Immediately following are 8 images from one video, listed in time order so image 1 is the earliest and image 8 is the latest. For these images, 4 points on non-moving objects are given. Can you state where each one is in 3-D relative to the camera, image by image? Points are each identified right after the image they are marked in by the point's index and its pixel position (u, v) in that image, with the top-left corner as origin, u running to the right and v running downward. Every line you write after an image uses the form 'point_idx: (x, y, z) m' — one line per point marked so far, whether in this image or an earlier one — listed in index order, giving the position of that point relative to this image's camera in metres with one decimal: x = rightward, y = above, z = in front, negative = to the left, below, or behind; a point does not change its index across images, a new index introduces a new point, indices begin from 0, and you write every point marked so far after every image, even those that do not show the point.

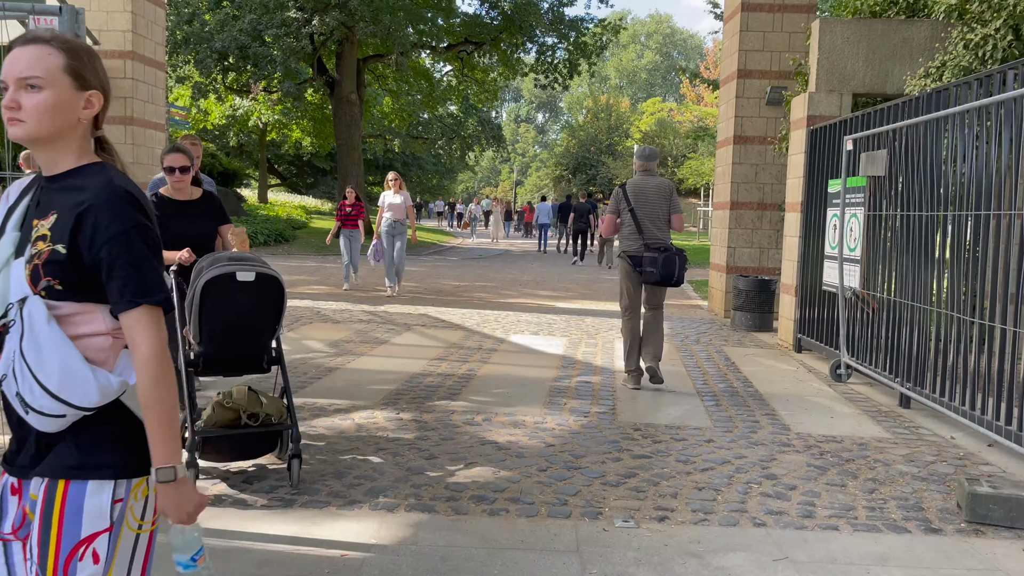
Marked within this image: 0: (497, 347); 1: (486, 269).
0: (-0.2, -0.6, +8.6) m
1: (-0.6, +0.5, +19.5) m
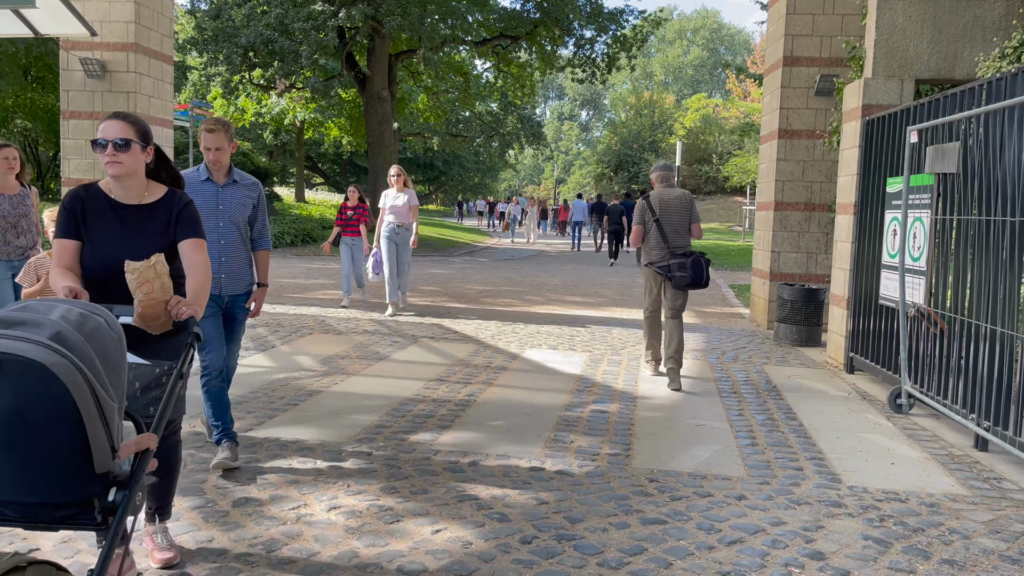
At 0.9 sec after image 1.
0: (0.0, -0.7, +7.7) m
1: (+0.1, +0.4, +18.7) m
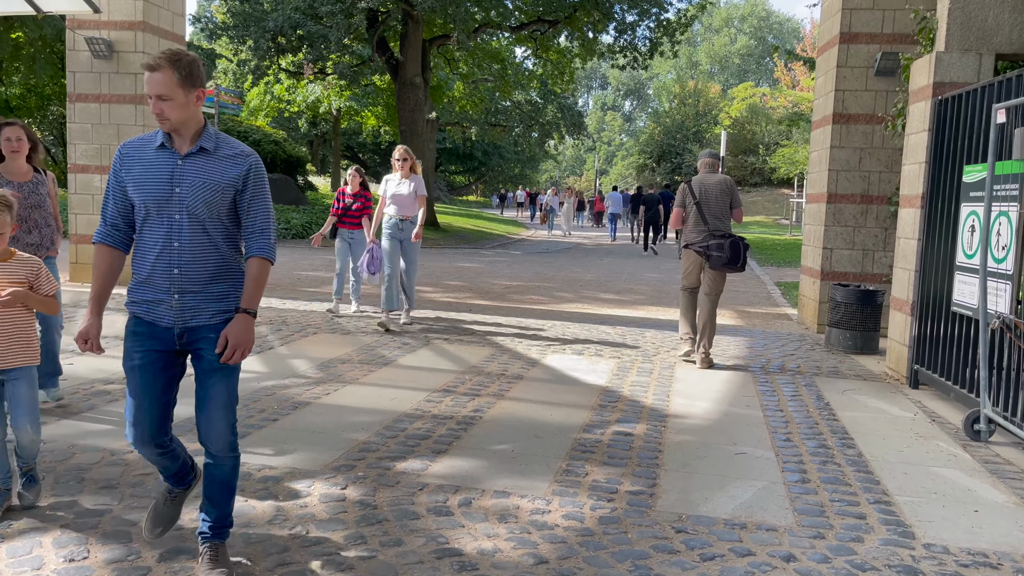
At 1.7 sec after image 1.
0: (+0.1, -0.7, +6.9) m
1: (+0.9, +0.5, +17.9) m
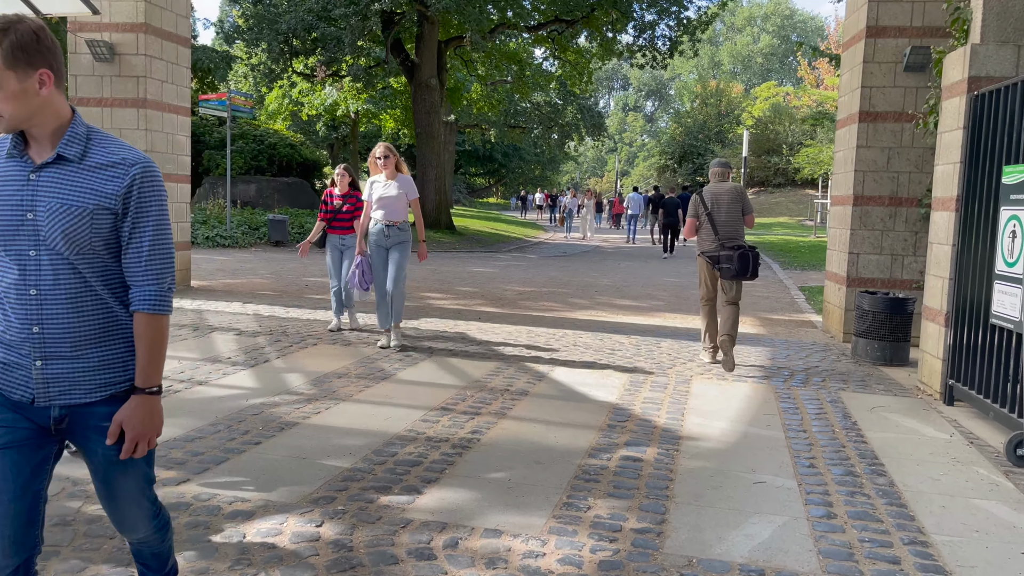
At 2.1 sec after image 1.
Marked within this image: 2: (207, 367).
0: (+0.2, -0.8, +6.6) m
1: (+1.2, +0.4, +17.5) m
2: (-2.5, -0.7, +6.7) m
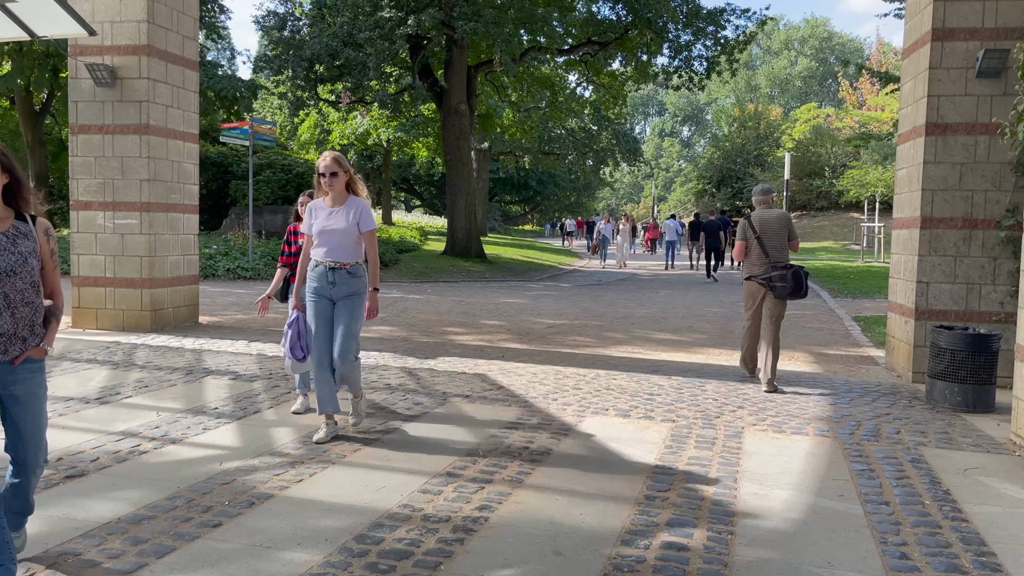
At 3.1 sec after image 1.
0: (+0.3, -1.1, +5.6) m
1: (+1.8, -0.2, +16.5) m
2: (-2.4, -1.0, +5.9) m
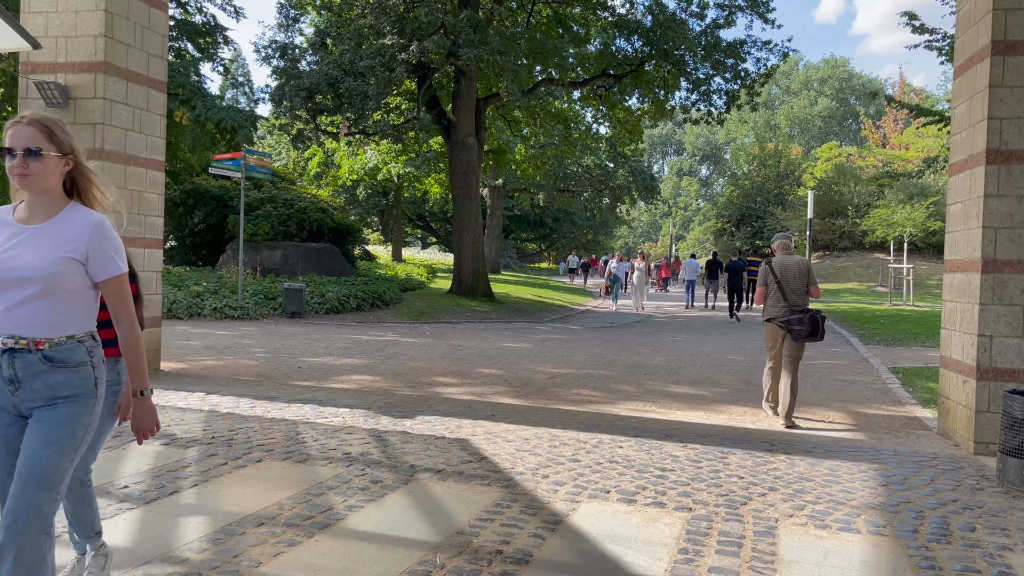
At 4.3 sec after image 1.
0: (+0.1, -1.4, +4.4) m
1: (+1.9, -1.1, +15.3) m
2: (-2.5, -1.3, +4.7) m
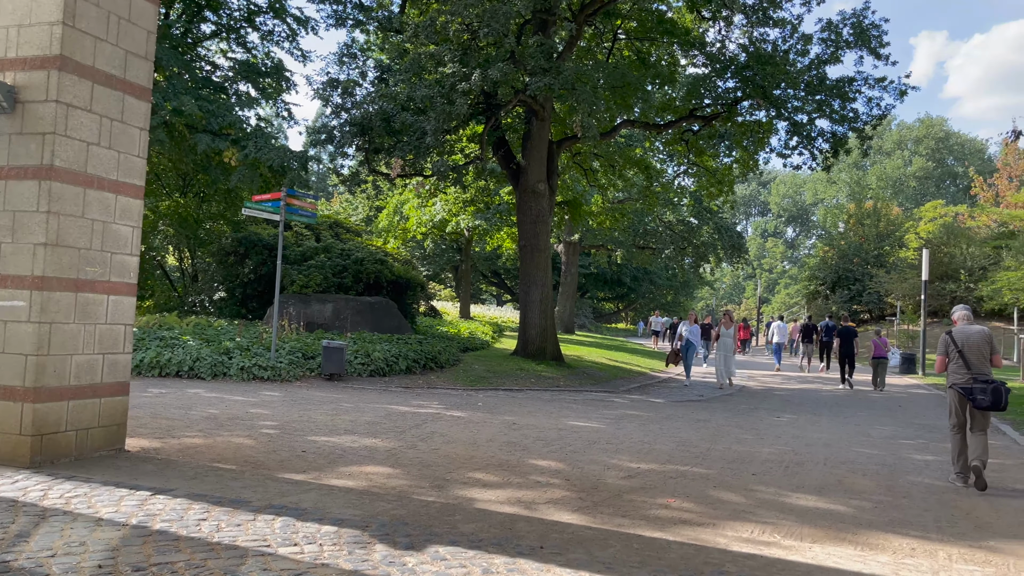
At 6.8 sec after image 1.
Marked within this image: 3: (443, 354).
0: (+0.2, -1.6, +1.8) m
1: (+3.0, -2.1, +12.5) m
2: (-2.4, -1.5, +2.4) m
3: (-1.5, -1.5, +18.1) m
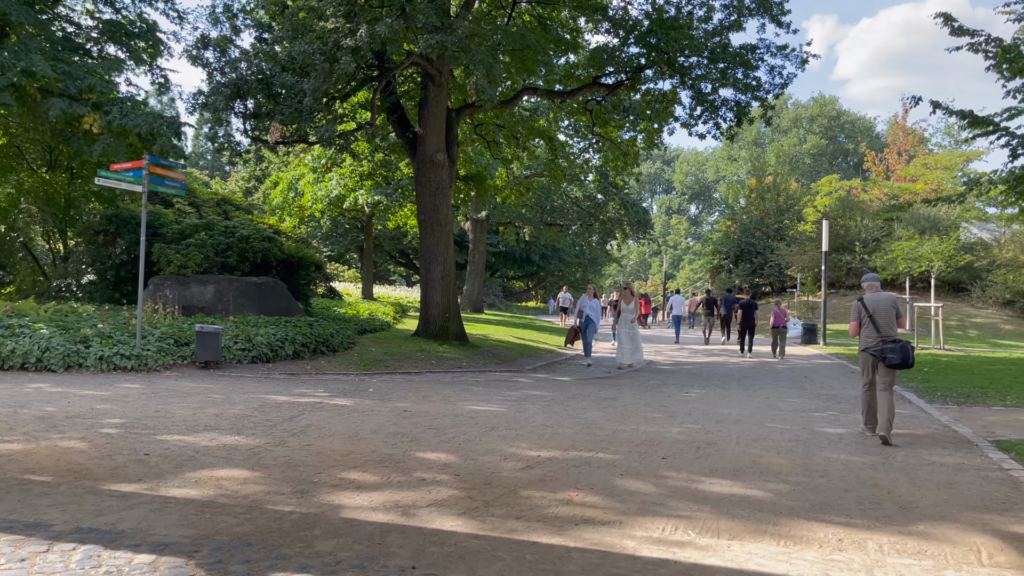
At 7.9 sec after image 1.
0: (-0.2, -1.5, +0.9) m
1: (+1.4, -1.7, +11.8) m
2: (-2.8, -1.4, +1.2) m
3: (-3.7, -1.0, +16.9) m
